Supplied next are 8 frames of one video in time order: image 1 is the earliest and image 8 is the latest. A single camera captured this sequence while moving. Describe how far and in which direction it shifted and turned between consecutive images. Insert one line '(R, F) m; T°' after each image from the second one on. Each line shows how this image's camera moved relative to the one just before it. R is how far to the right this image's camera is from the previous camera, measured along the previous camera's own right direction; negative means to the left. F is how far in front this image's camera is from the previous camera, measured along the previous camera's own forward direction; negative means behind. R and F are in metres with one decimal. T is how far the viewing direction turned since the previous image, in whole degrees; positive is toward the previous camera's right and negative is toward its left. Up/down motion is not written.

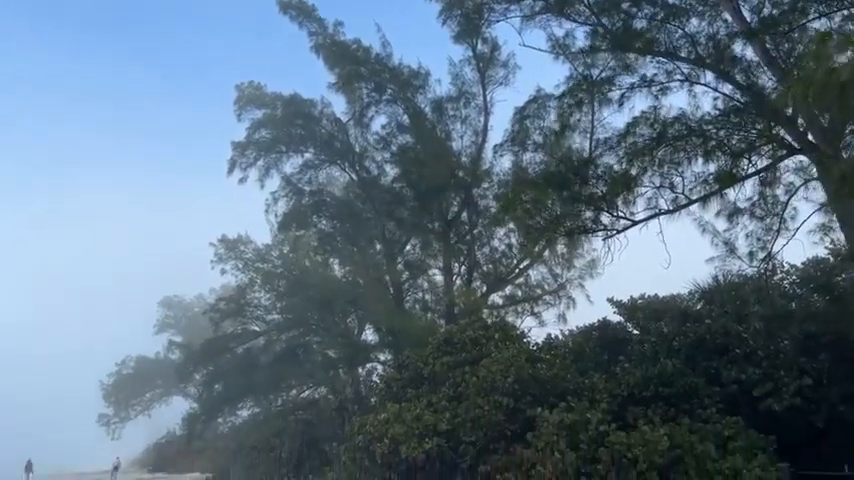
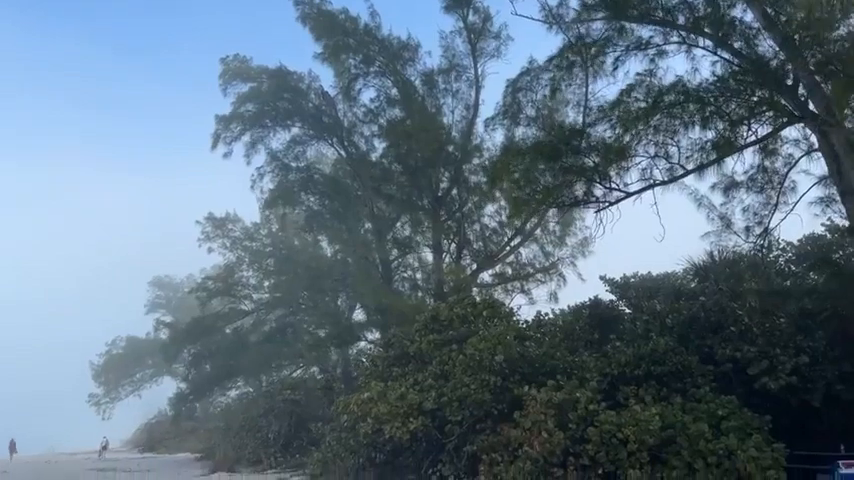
(+0.1, +0.4) m; 0°
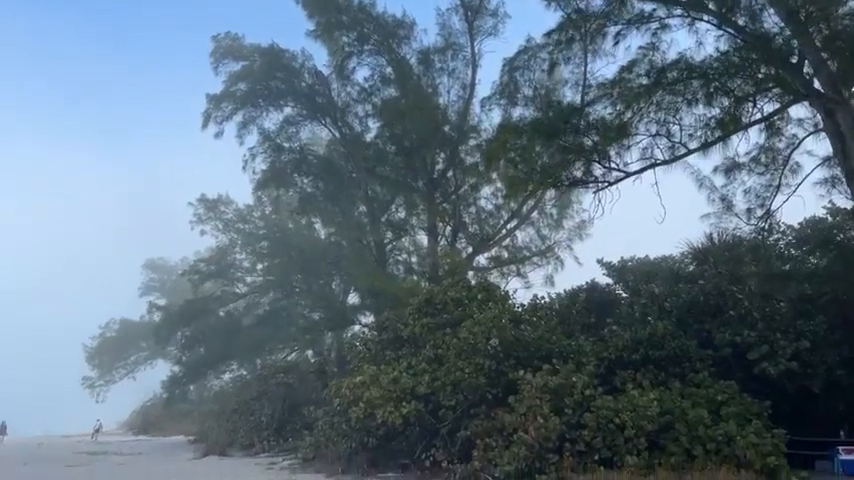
(0.0, +0.3) m; 0°
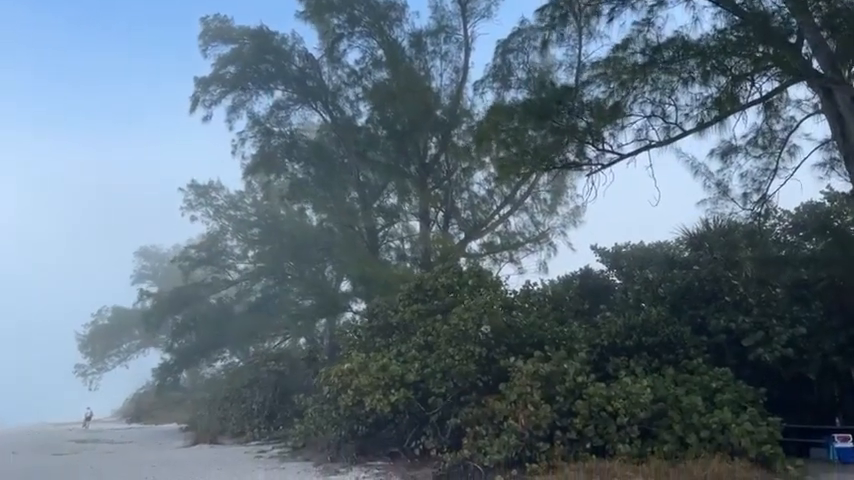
(+0.1, +0.2) m; 0°
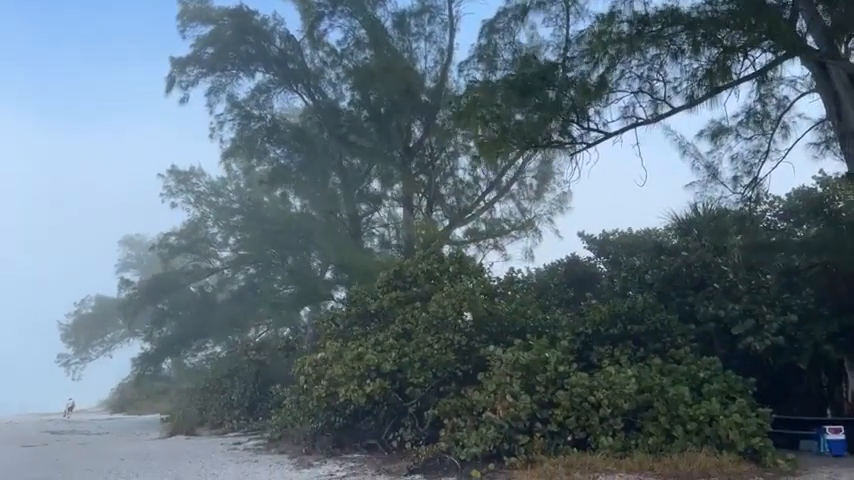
(+0.2, +0.5) m; +1°
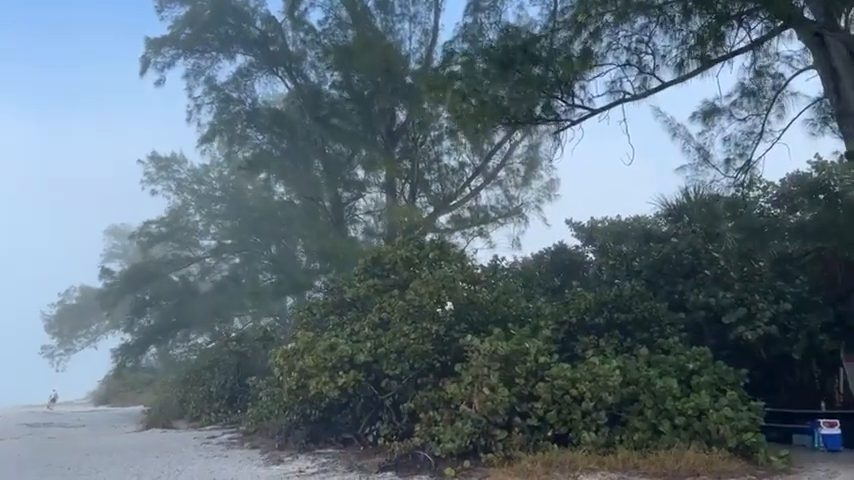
(+0.2, +0.6) m; 0°
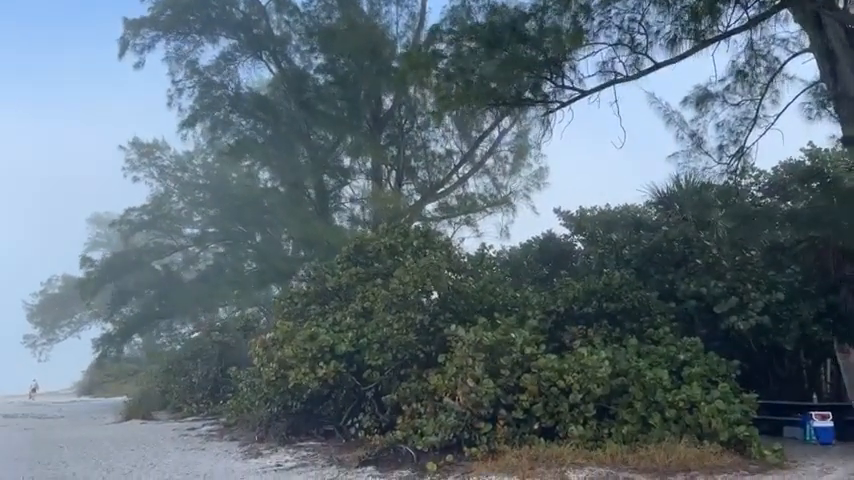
(+0.1, +0.3) m; +1°
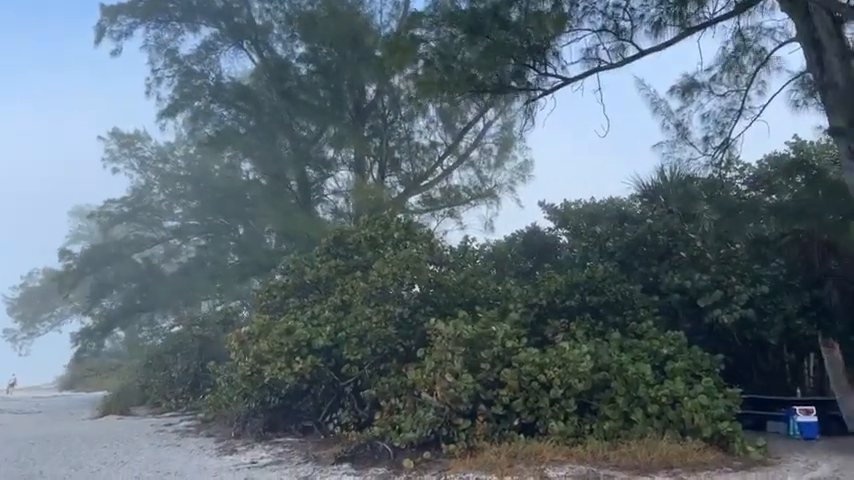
(+0.1, +0.2) m; +1°
